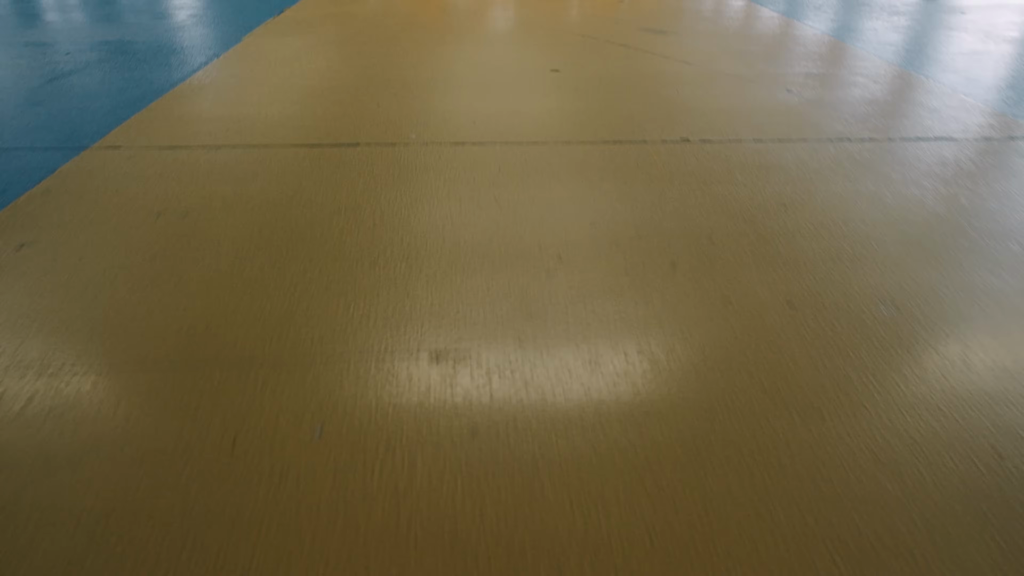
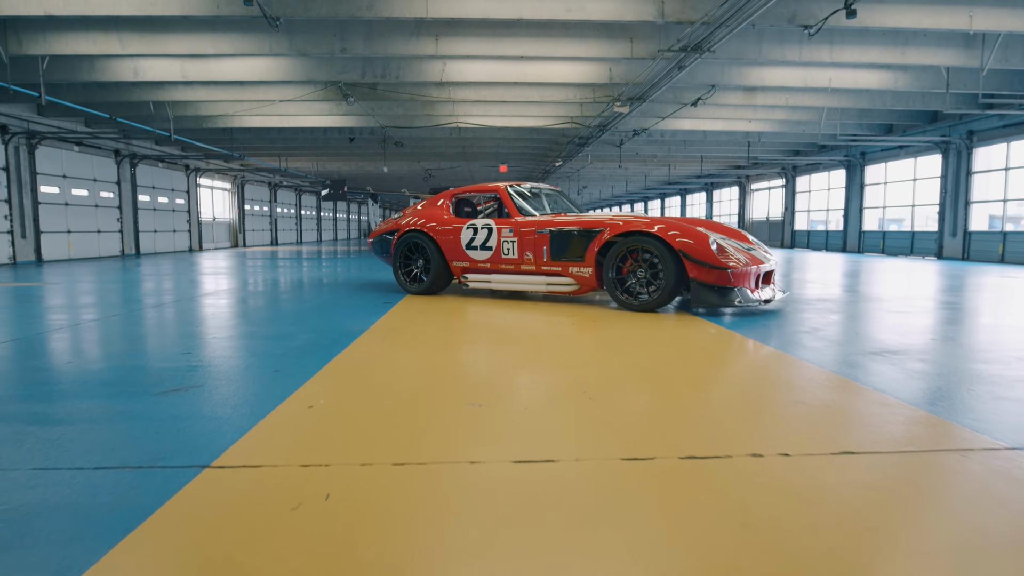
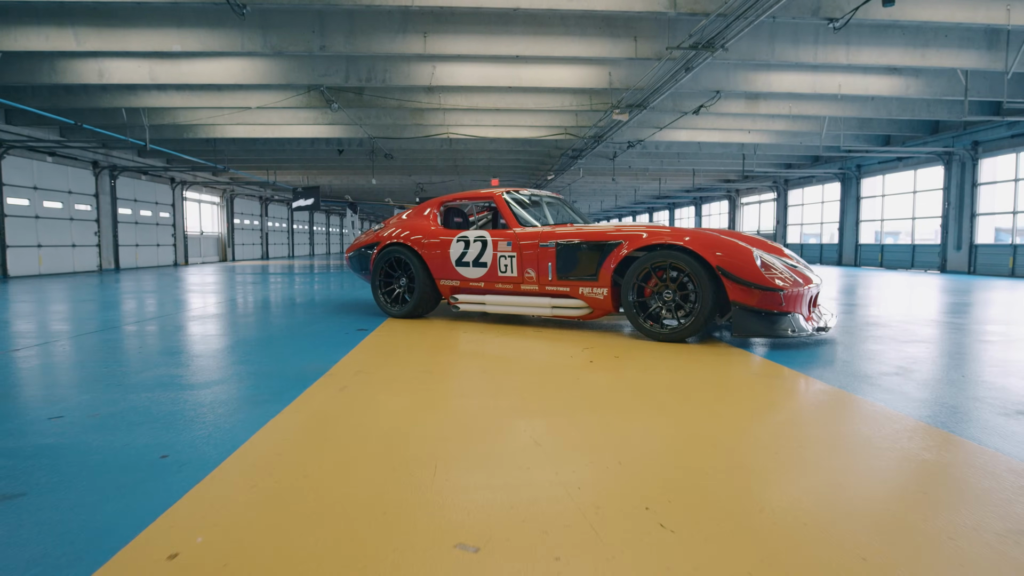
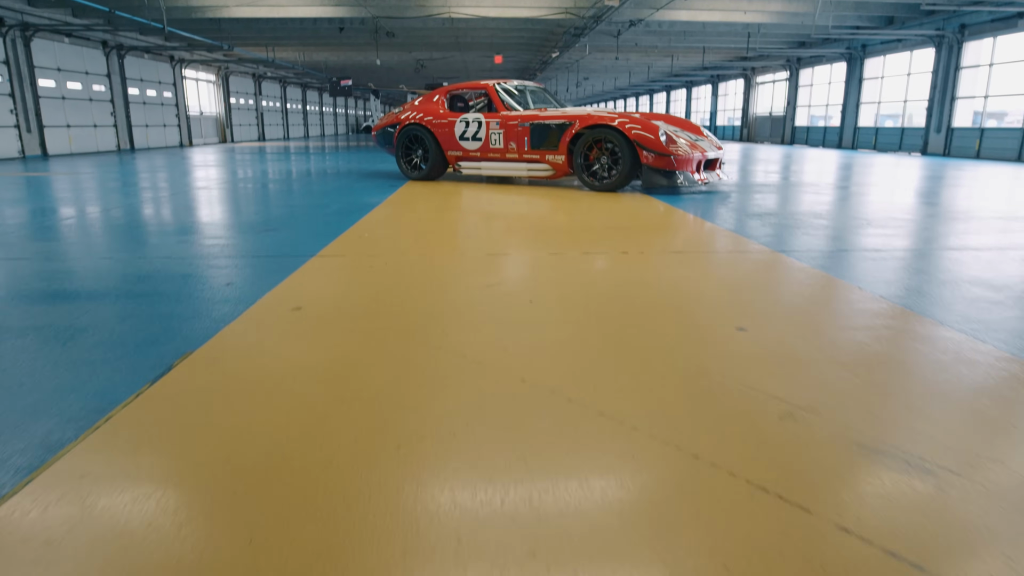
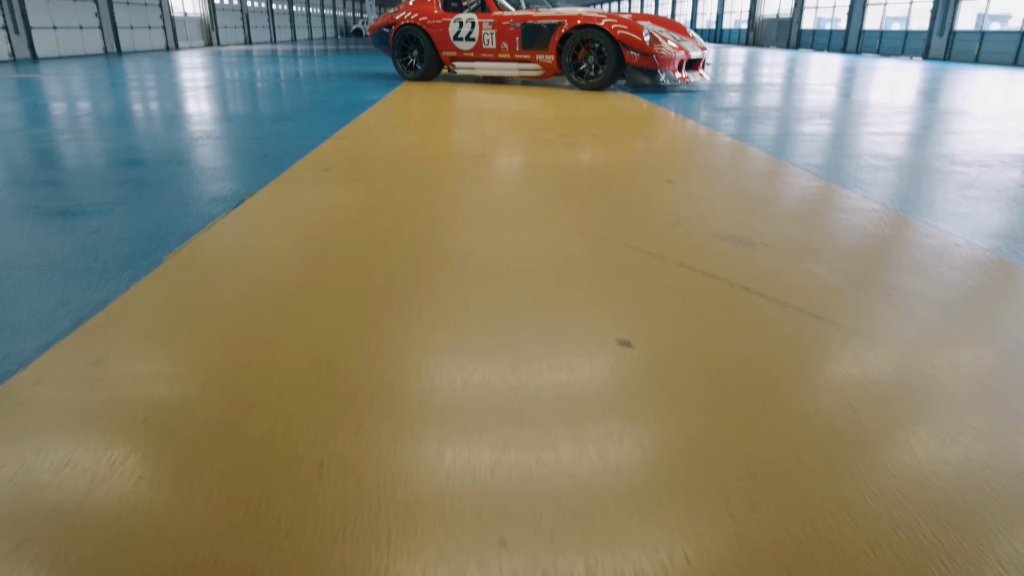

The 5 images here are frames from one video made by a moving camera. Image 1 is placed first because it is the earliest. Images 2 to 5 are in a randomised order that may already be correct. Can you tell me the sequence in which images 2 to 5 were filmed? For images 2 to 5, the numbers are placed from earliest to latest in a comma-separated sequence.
5, 4, 2, 3
